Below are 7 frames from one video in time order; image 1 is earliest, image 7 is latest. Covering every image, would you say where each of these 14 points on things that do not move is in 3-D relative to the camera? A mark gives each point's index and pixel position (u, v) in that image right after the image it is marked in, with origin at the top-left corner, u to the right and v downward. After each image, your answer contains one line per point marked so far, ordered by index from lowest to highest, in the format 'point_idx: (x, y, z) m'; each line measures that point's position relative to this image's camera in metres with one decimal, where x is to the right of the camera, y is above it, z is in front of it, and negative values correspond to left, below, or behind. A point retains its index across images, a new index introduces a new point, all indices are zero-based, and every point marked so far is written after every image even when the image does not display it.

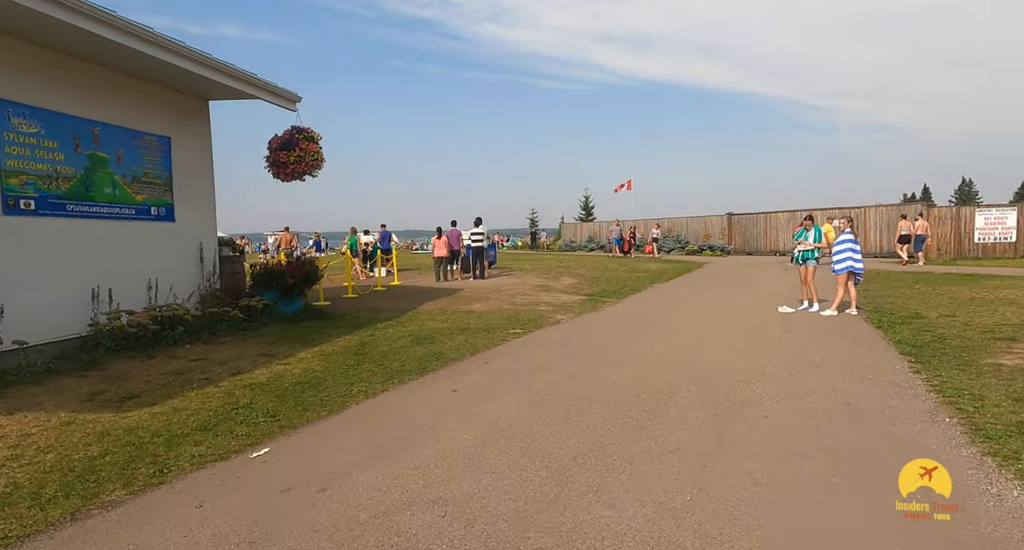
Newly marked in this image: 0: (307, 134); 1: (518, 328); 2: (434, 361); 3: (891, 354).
0: (-3.8, +2.6, +10.3) m
1: (+0.1, -1.0, +10.1) m
2: (-1.1, -1.2, +7.5) m
3: (+4.9, -1.0, +7.2) m
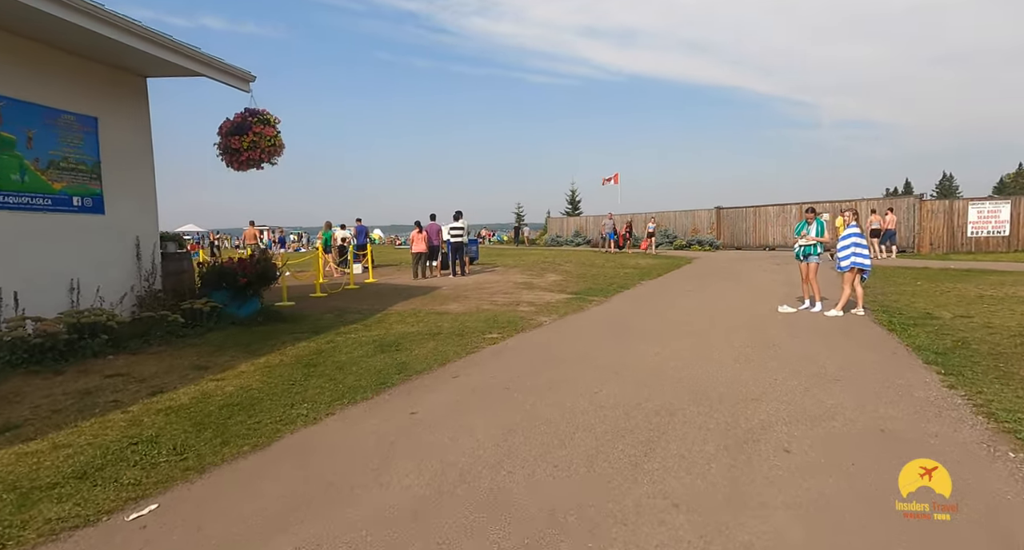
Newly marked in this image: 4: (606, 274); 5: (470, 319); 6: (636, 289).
0: (-4.1, +2.6, +9.3) m
1: (-0.3, -0.9, +9.2) m
2: (-1.4, -1.2, +6.5) m
3: (+4.6, -1.0, +6.4) m
4: (+3.2, 0.0, +18.8) m
5: (-0.8, -0.8, +10.3) m
6: (+3.3, -0.4, +14.8) m
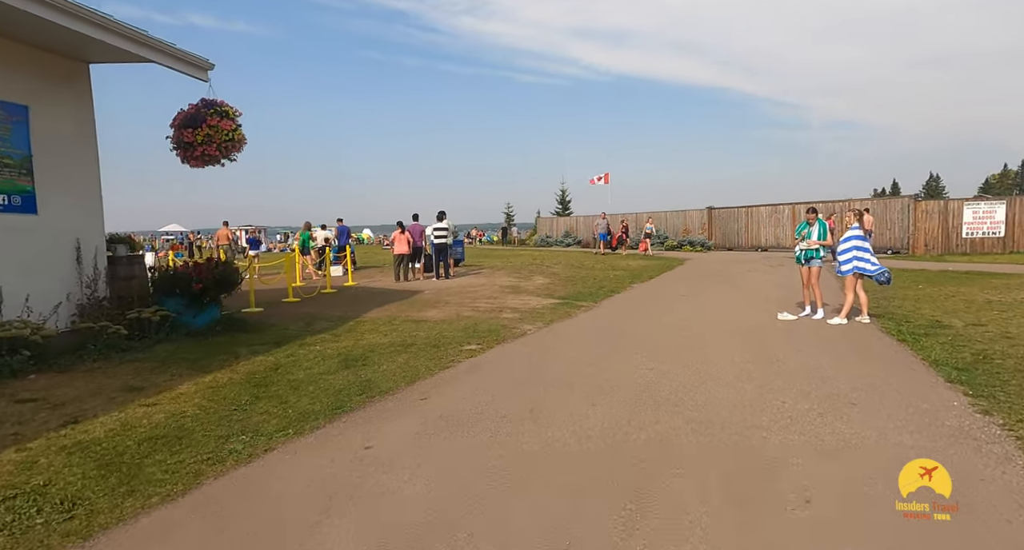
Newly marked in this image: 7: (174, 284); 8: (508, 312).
0: (-4.4, +2.5, +8.5) m
1: (-0.6, -1.0, +8.4) m
2: (-1.6, -1.3, +5.8) m
3: (+4.4, -1.1, +5.8) m
4: (+2.7, -0.1, +18.1) m
5: (-1.1, -0.9, +9.6) m
6: (+2.9, -0.5, +14.2) m
7: (-5.2, -0.1, +8.6) m
8: (-0.1, -0.7, +11.3) m
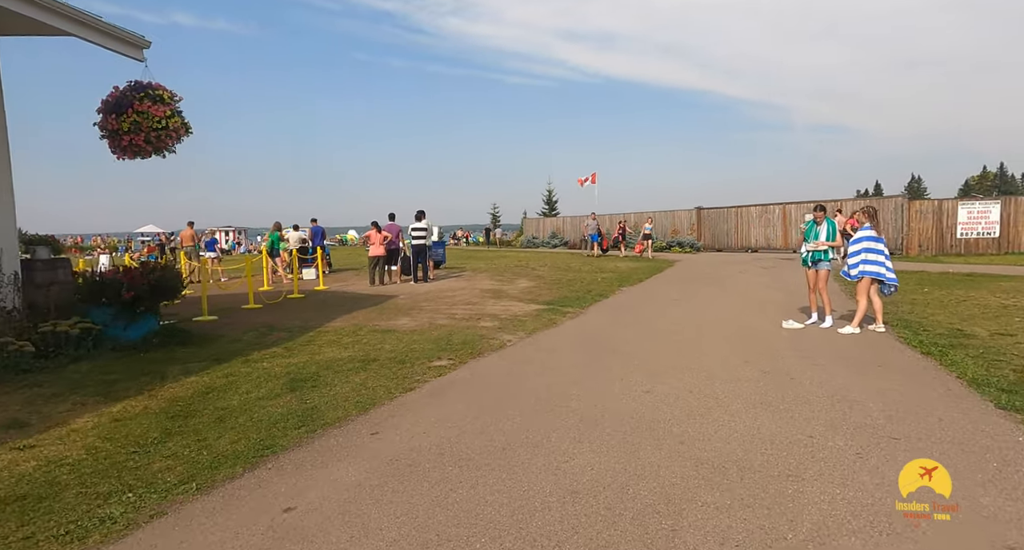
0: (-4.8, +2.4, +7.4) m
1: (-0.9, -1.1, +7.4) m
2: (-1.9, -1.3, +4.8) m
3: (+4.1, -1.1, +4.9) m
4: (+2.2, -0.1, +17.2) m
5: (-1.4, -1.0, +8.6) m
6: (+2.5, -0.6, +13.2) m
7: (-5.5, -0.2, +7.5) m
8: (-0.5, -0.8, +10.3) m
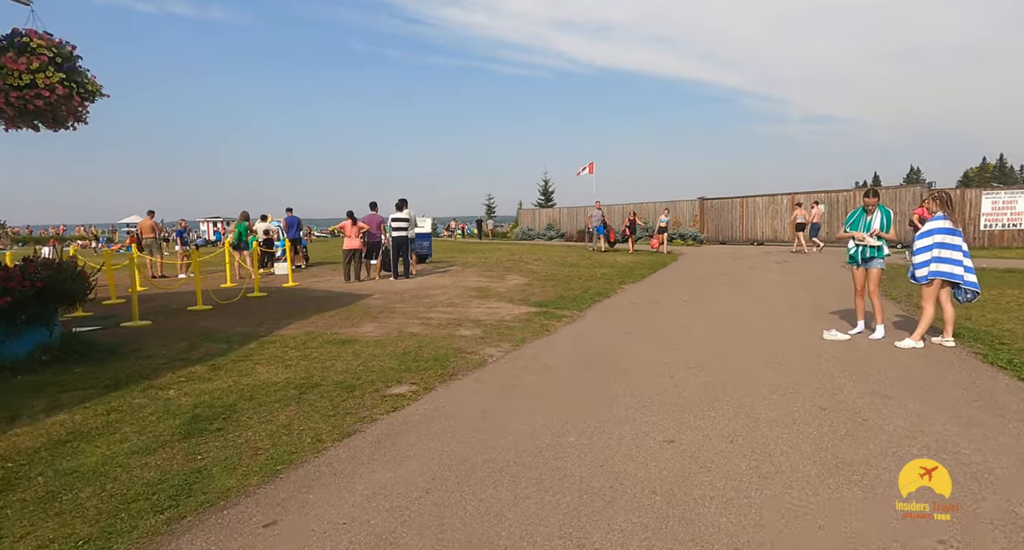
0: (-5.0, +2.4, +5.7) m
1: (-1.1, -1.1, +5.9) m
2: (-2.1, -1.4, +3.2) m
3: (+3.9, -1.2, +3.3) m
4: (+1.9, 0.0, +15.6) m
5: (-1.7, -1.0, +7.0) m
6: (+2.2, -0.5, +11.7) m
7: (-5.7, -0.2, +5.9) m
8: (-0.7, -0.8, +8.7) m
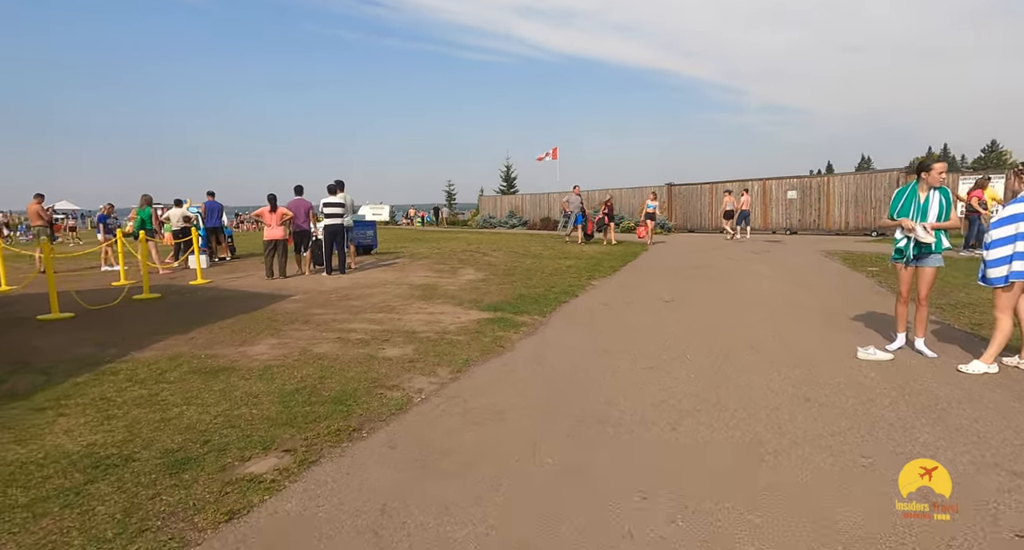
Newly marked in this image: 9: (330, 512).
0: (-5.5, +2.3, +3.4) m
1: (-1.6, -1.2, +3.8) m
2: (-2.4, -1.5, +1.1) m
3: (+3.6, -1.3, +1.6) m
4: (+0.8, +0.2, +13.7) m
5: (-2.2, -1.0, +4.9) m
6: (+1.4, -0.4, +9.8) m
7: (-6.2, -0.3, +3.5) m
8: (-1.4, -0.8, +6.7) m
9: (-1.0, -1.3, +3.1) m
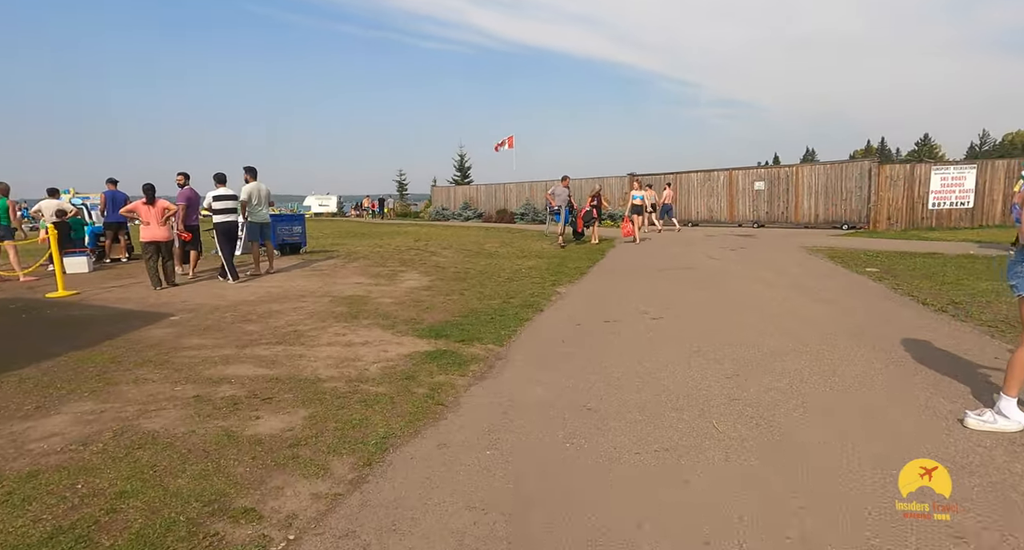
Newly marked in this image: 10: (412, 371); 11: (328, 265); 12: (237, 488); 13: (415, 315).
0: (-5.7, +2.0, +0.8) m
1: (-1.8, -1.5, +1.6) m
2: (-2.4, -1.8, -1.1) m
3: (+3.5, -1.5, -0.2) m
4: (-0.2, +0.1, +11.6) m
5: (-2.5, -1.3, +2.7) m
6: (+0.6, -0.5, +7.8) m
7: (-6.4, -0.6, +1.0) m
8: (-1.8, -1.0, +4.5) m
9: (-1.2, -1.6, +1.0) m
10: (-1.0, -0.9, +5.4) m
11: (-4.3, +0.3, +13.1) m
12: (-1.6, -1.2, +3.3) m
13: (-1.4, -0.5, +7.8) m
